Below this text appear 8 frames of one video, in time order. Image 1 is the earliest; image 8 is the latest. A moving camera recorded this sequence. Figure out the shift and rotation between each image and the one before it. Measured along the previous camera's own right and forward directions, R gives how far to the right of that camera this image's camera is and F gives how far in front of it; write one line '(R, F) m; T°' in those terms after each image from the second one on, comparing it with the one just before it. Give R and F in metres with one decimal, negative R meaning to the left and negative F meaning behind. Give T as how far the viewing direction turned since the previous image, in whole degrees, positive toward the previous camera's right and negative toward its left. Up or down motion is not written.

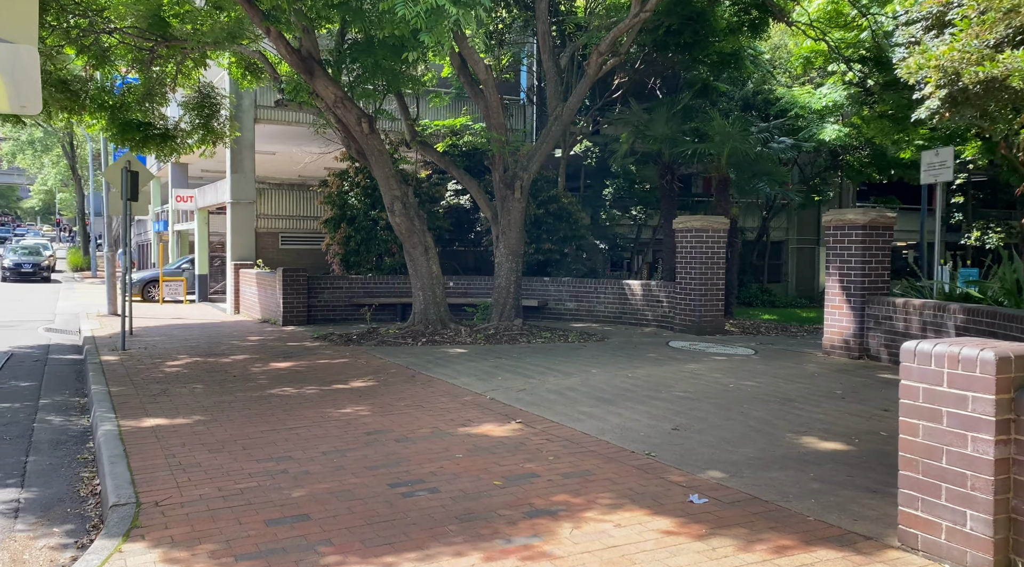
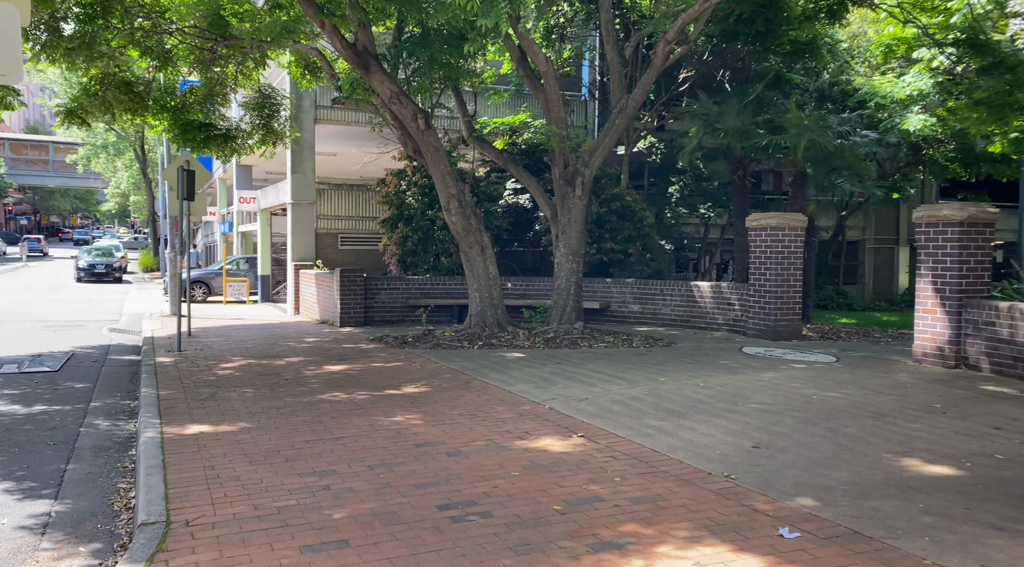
(0.0, +0.5) m; -4°
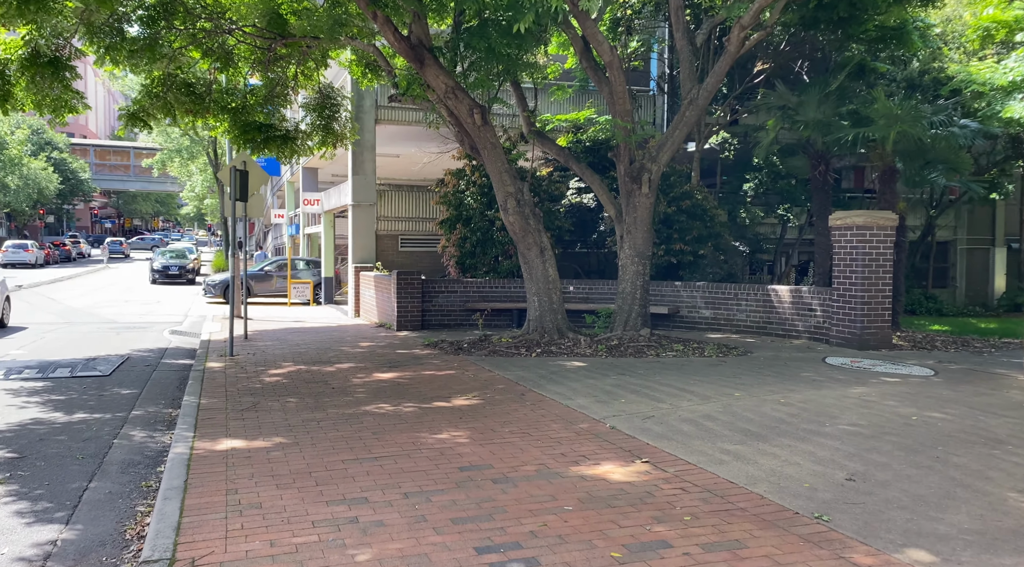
(+0.1, +0.6) m; -5°
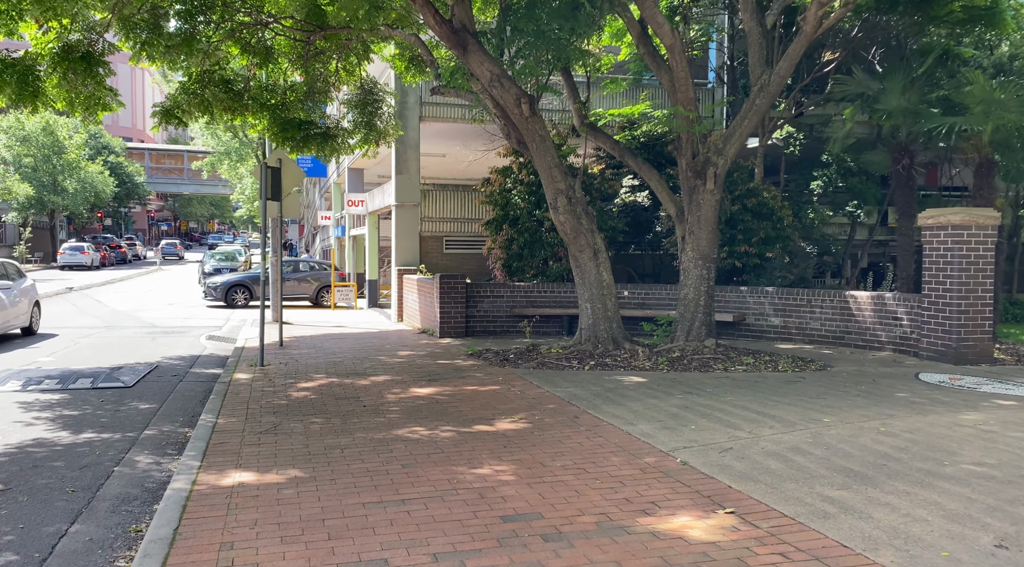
(0.0, +0.9) m; -3°
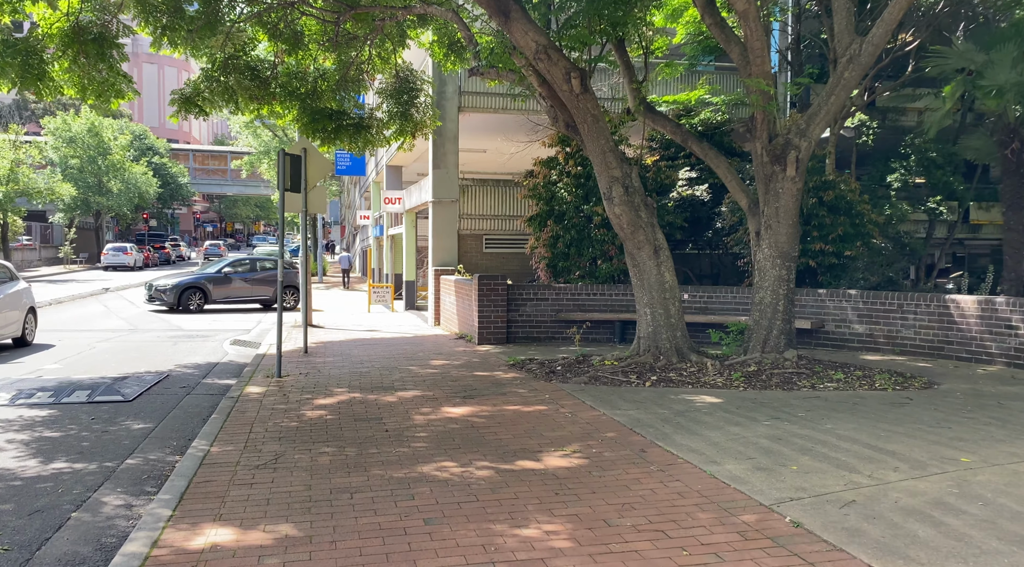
(-0.1, +1.3) m; -3°
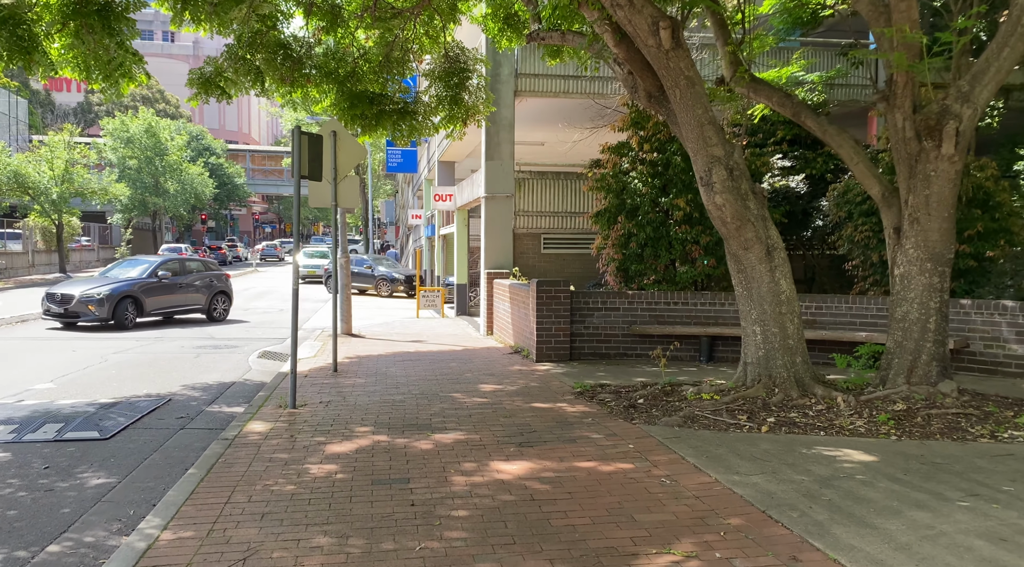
(-0.1, +1.9) m; -4°
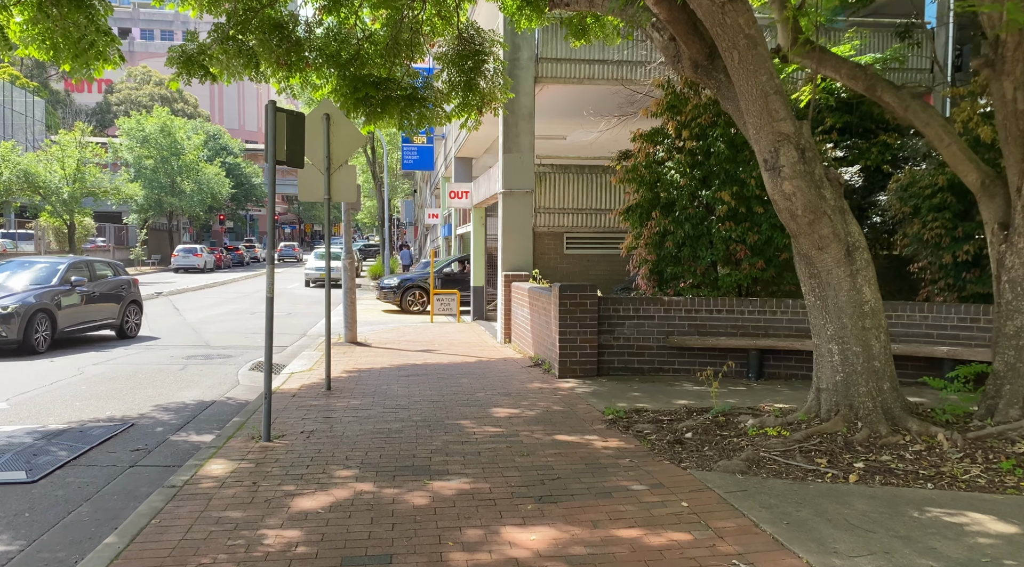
(0.0, +1.3) m; -2°
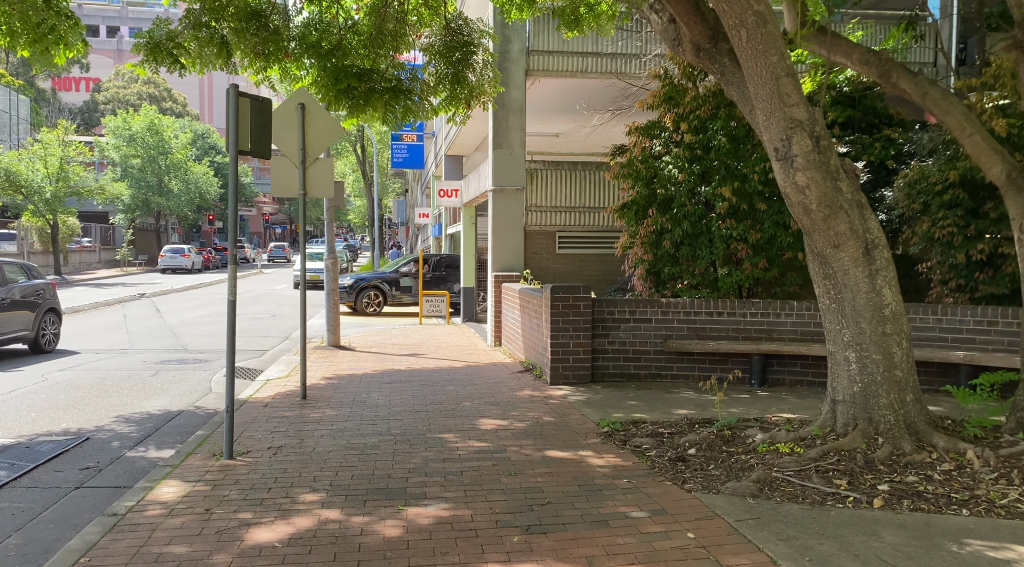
(0.0, +0.5) m; +1°
